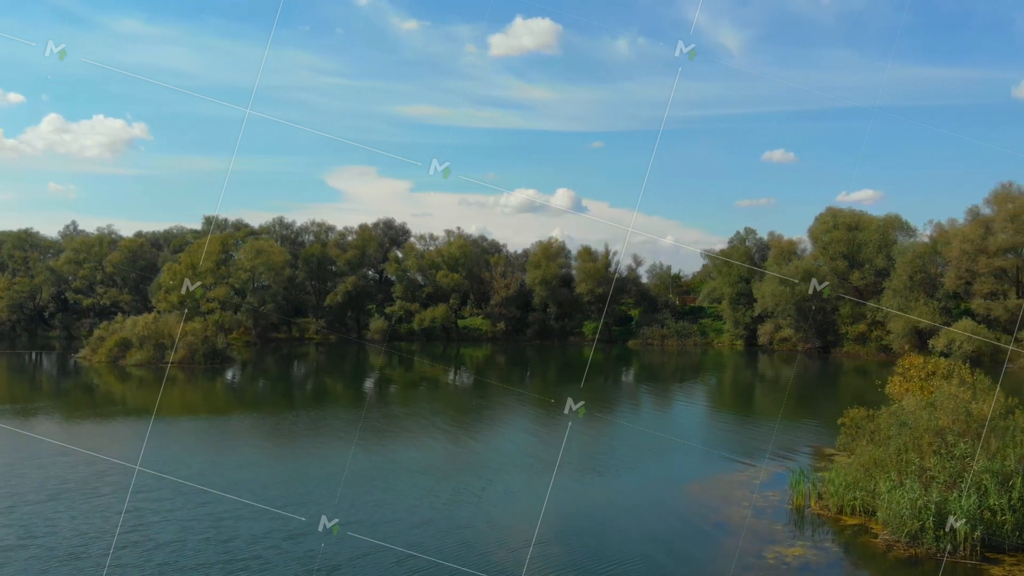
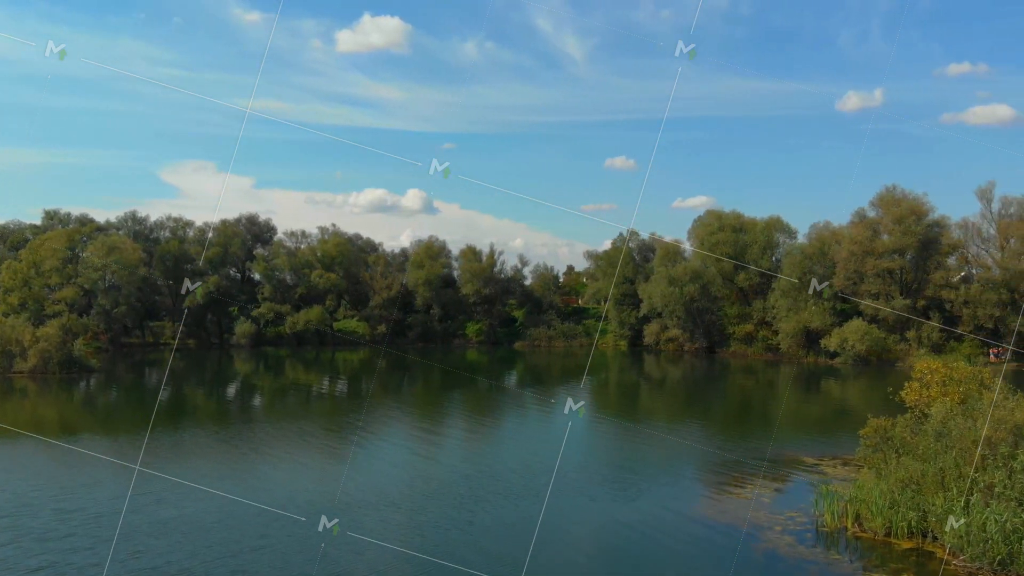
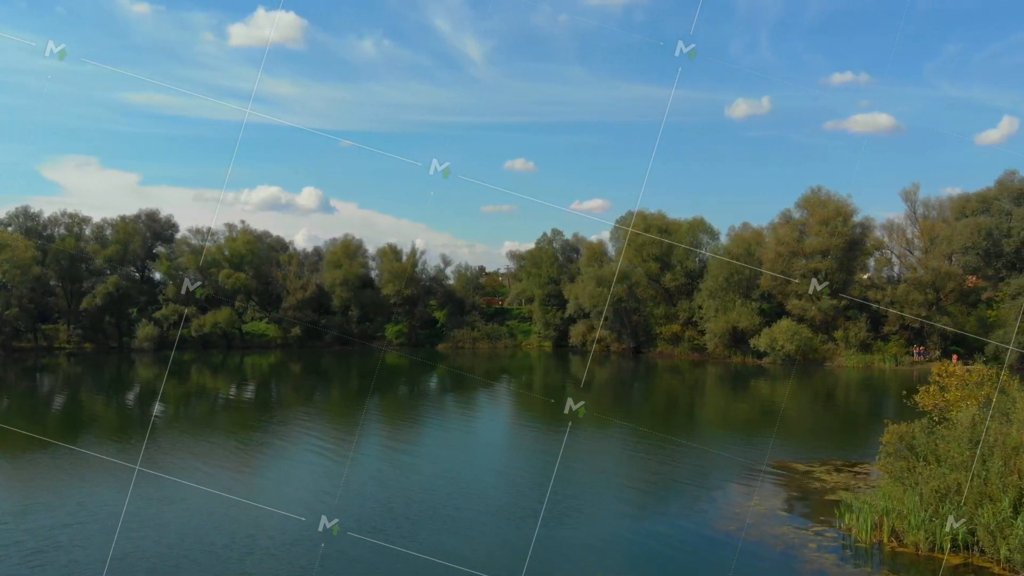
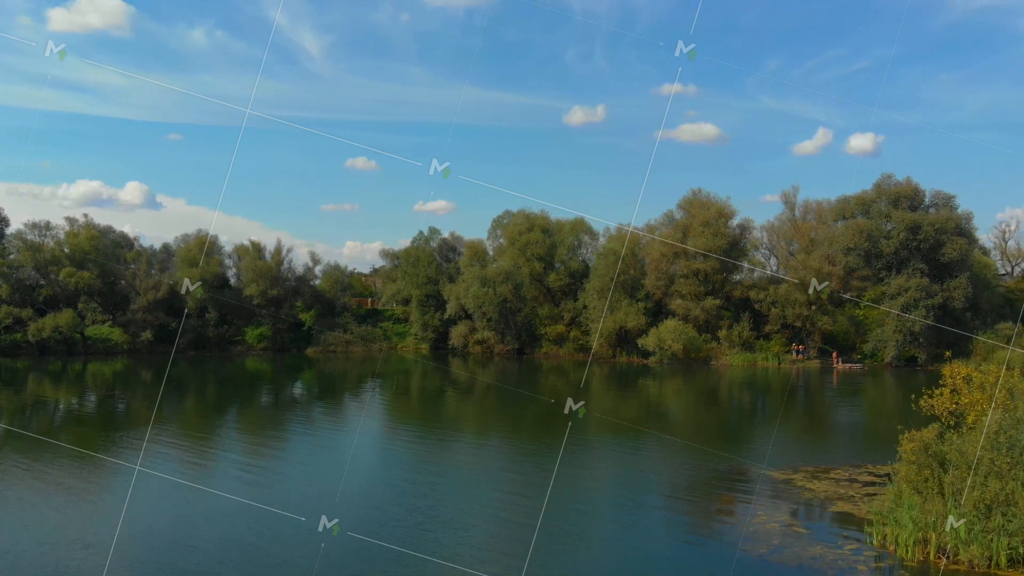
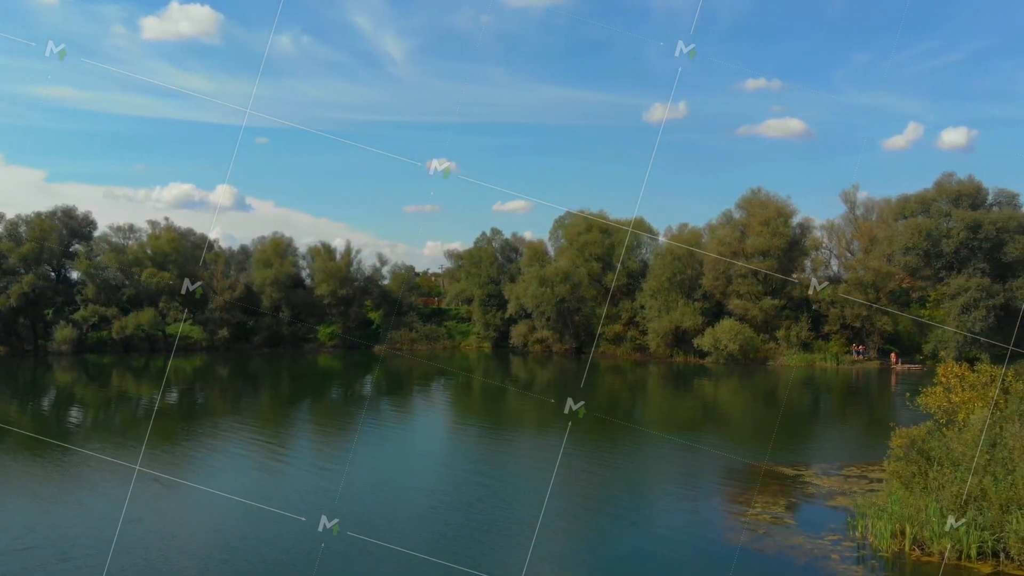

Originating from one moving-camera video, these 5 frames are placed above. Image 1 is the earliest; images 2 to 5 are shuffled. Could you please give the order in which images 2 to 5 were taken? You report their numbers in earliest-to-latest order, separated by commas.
2, 3, 5, 4
